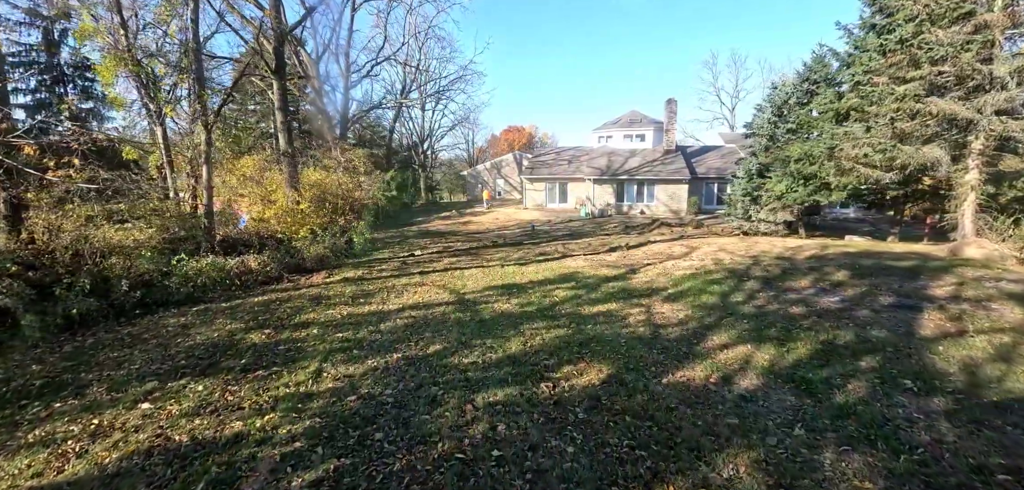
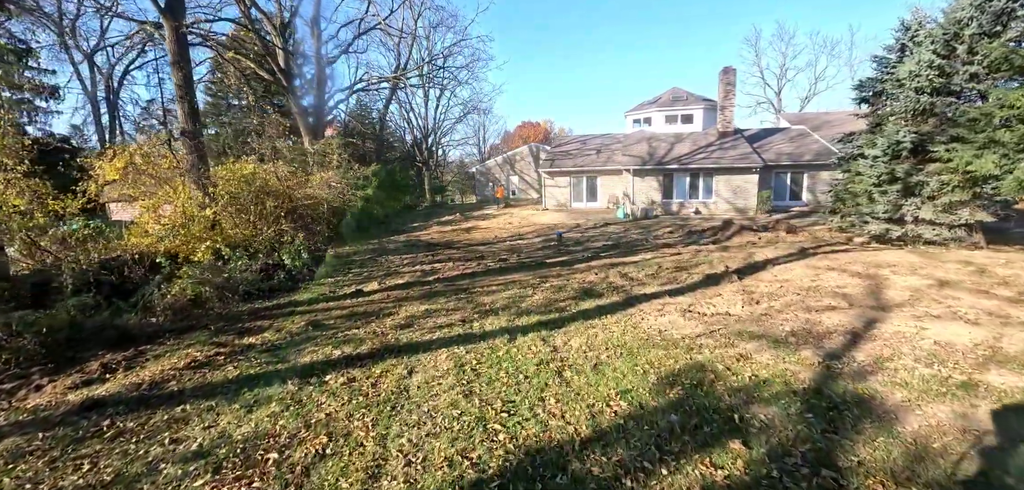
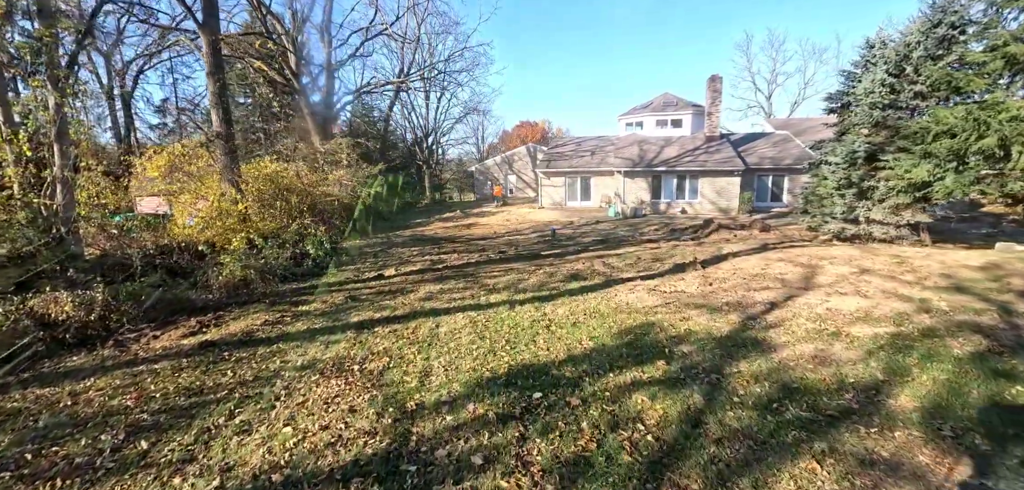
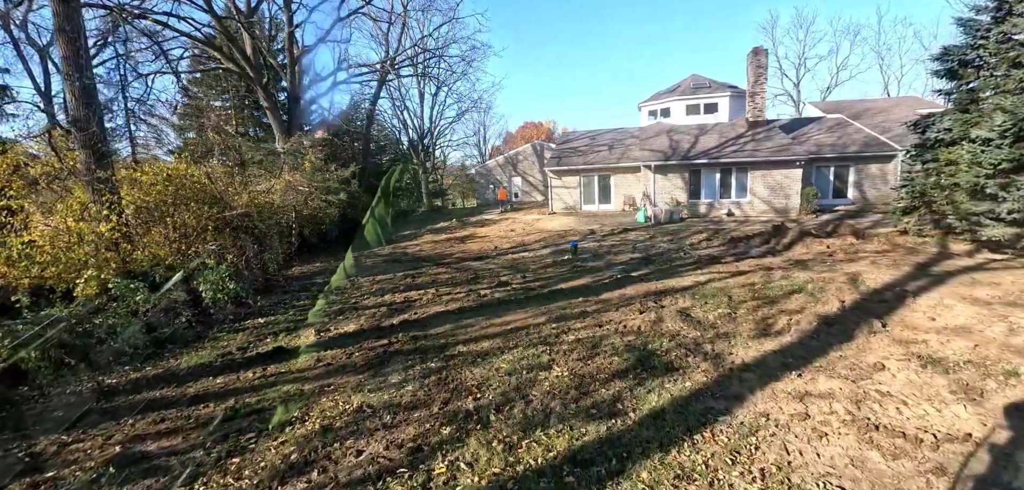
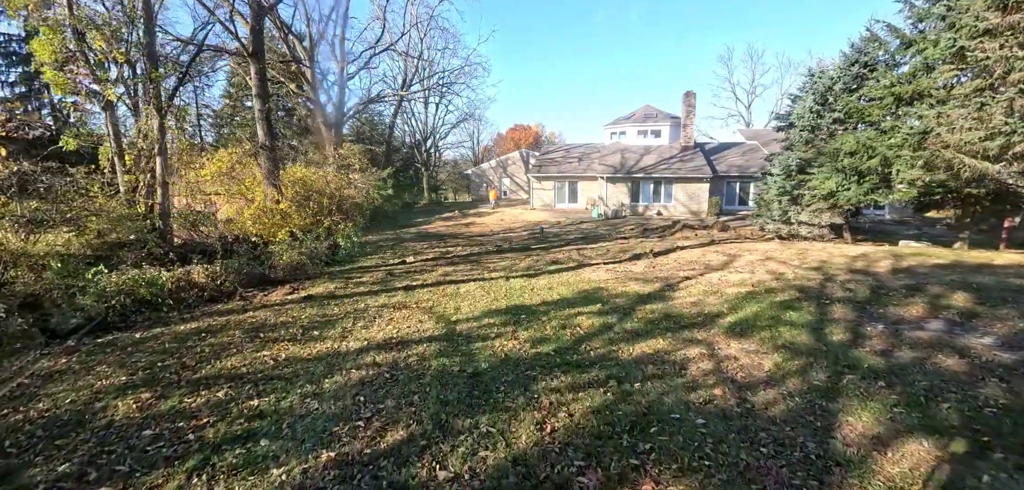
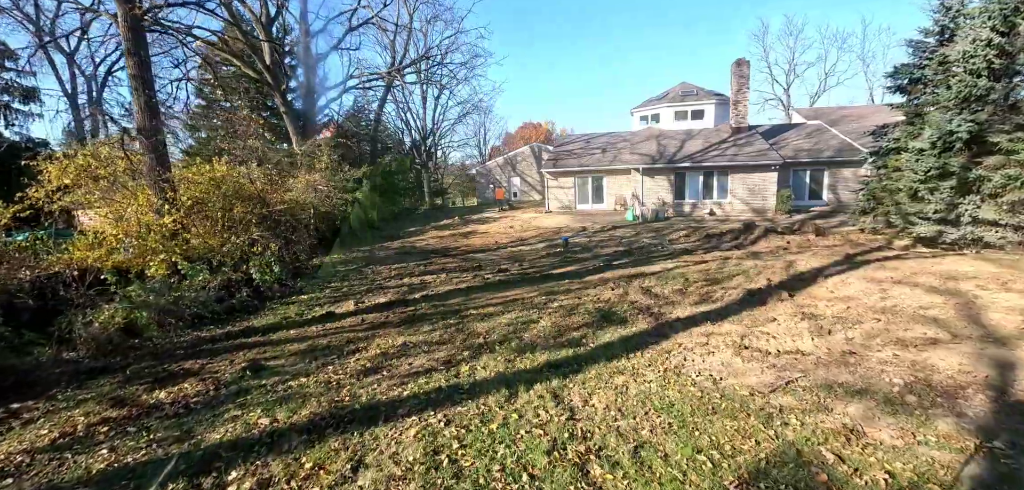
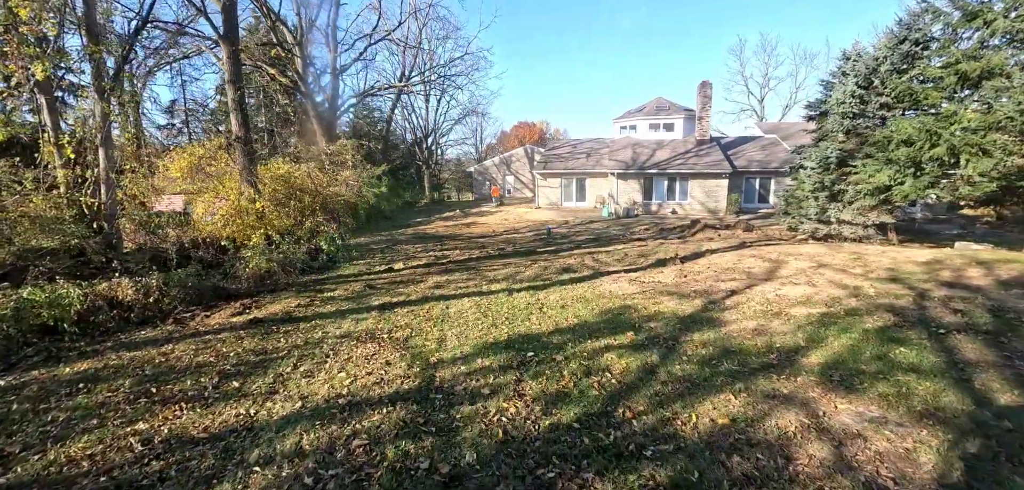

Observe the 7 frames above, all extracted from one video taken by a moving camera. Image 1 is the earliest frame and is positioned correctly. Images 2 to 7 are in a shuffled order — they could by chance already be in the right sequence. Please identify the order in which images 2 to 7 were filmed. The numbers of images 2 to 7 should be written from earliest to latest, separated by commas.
5, 7, 3, 2, 6, 4
